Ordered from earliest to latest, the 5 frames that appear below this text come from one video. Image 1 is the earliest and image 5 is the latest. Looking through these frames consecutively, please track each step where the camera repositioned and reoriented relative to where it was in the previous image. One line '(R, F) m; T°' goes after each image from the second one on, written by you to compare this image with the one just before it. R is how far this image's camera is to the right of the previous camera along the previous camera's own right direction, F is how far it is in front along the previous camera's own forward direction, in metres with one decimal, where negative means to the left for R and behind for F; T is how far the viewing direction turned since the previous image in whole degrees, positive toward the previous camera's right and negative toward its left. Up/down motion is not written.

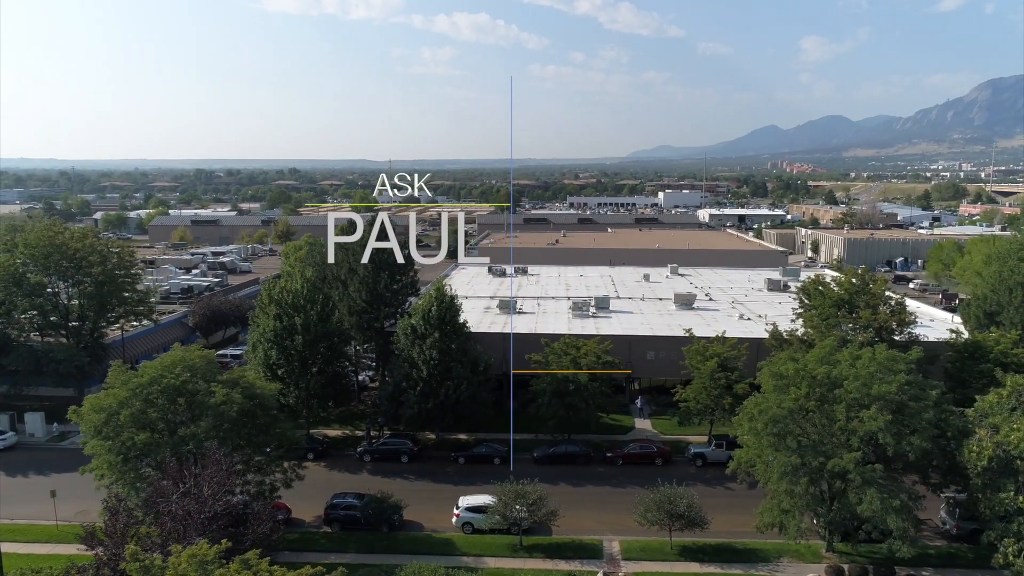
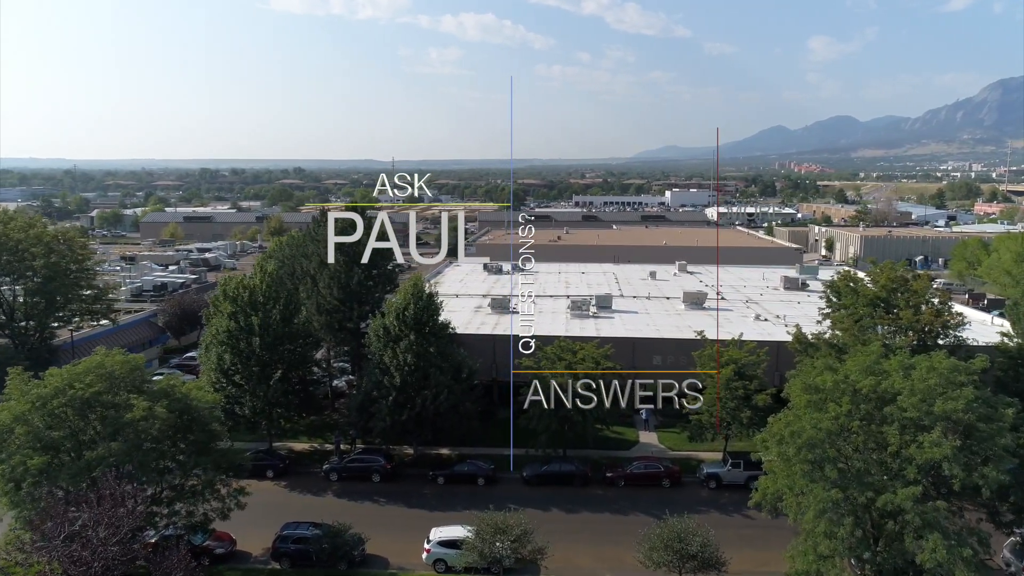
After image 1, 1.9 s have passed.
(+0.6, +3.2) m; -1°
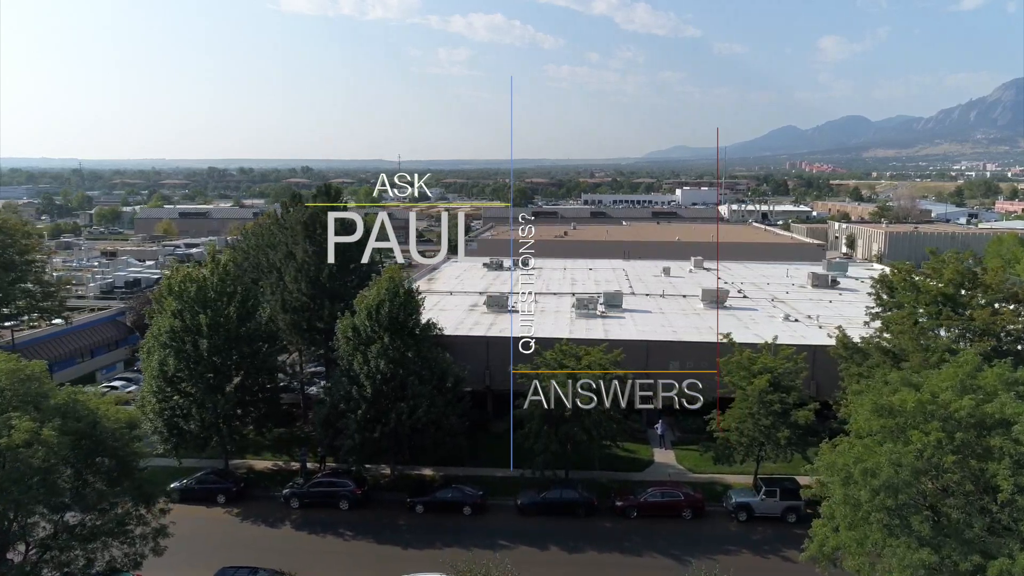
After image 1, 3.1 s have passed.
(+0.4, +3.5) m; -1°
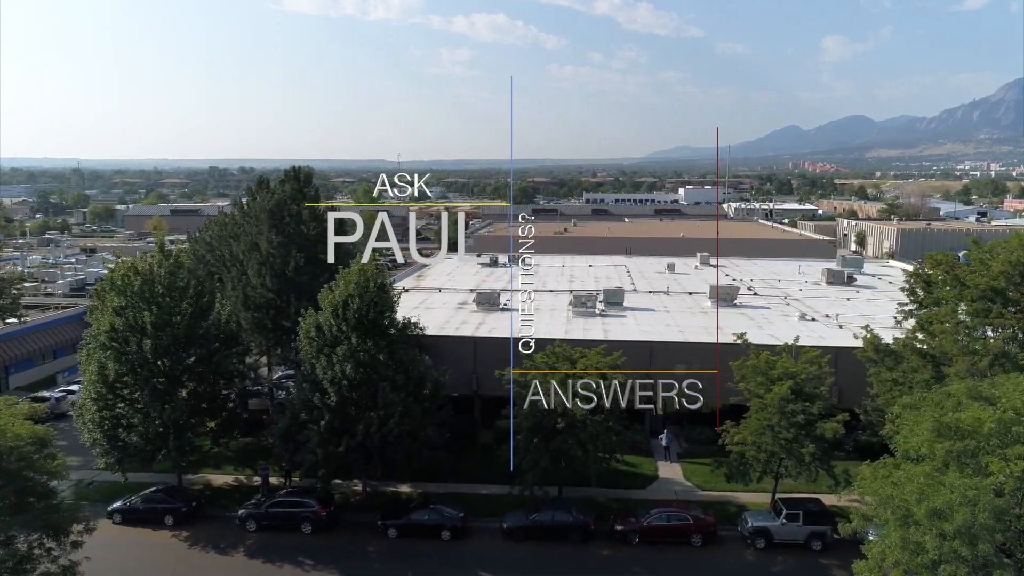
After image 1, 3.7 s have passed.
(+0.4, +2.3) m; 0°
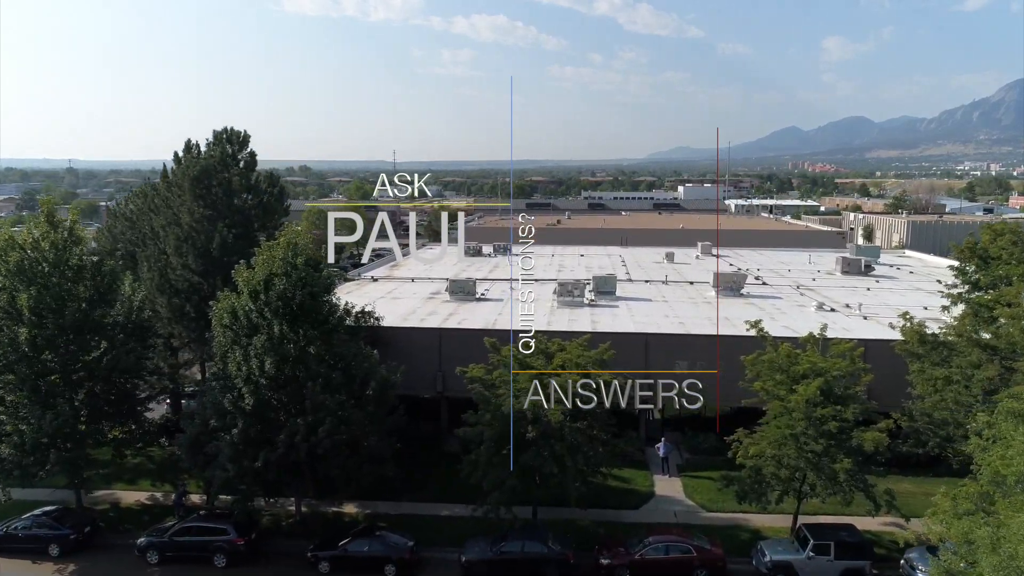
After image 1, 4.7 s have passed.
(+0.7, +3.2) m; 0°
